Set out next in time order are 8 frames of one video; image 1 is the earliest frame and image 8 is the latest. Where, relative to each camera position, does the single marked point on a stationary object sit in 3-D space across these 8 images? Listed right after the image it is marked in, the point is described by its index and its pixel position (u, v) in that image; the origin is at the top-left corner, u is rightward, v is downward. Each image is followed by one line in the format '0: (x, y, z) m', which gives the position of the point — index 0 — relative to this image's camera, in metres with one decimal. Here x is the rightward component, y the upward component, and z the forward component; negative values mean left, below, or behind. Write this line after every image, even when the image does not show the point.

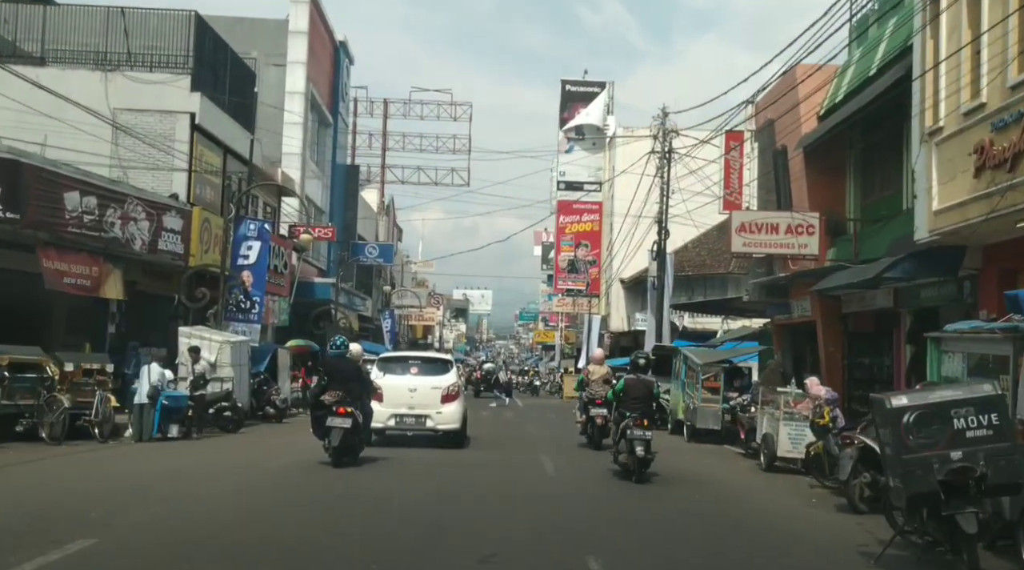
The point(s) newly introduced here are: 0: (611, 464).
0: (+1.7, -3.1, +18.5) m
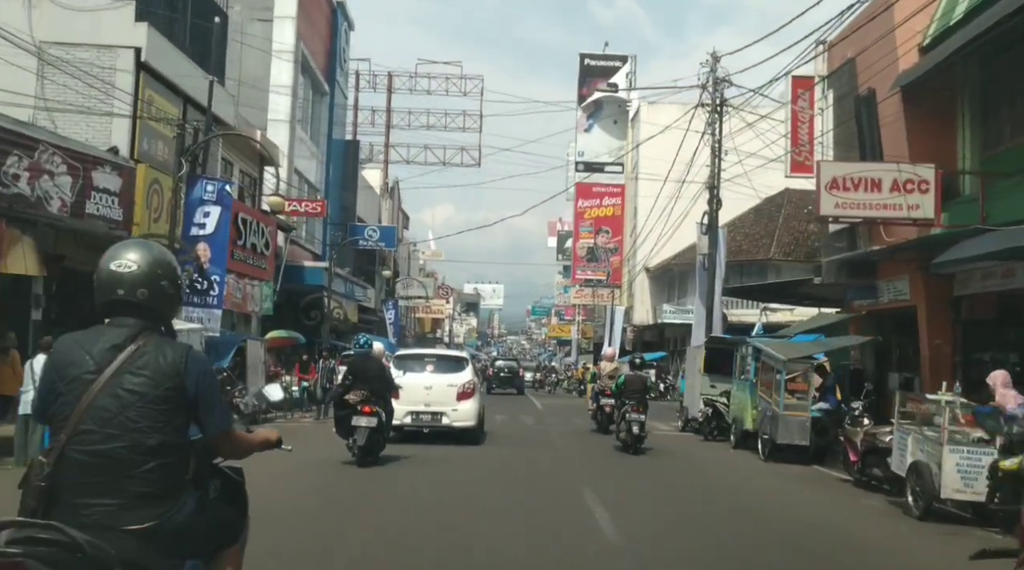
0: (+2.1, -2.7, +13.6) m
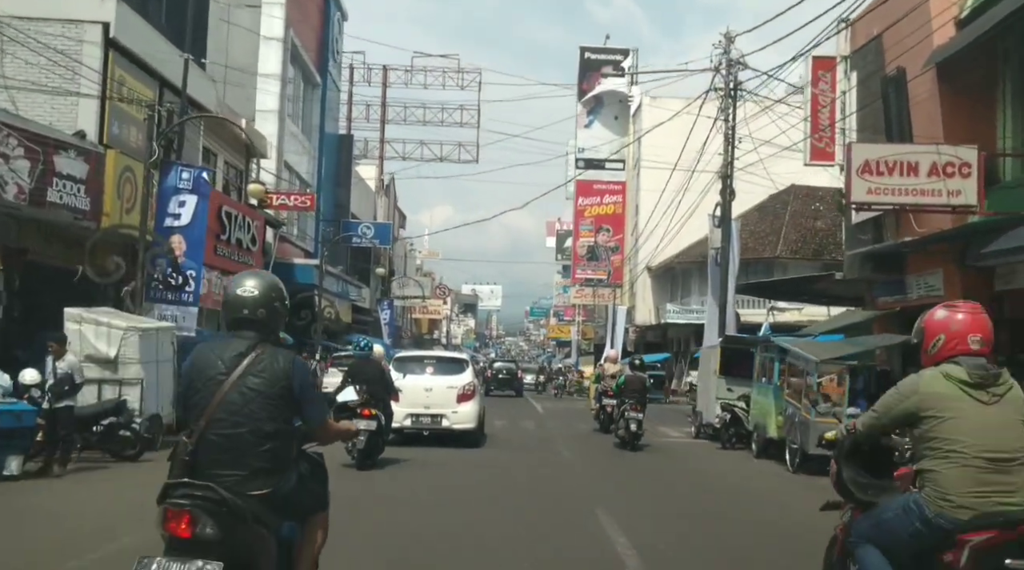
0: (+2.1, -2.6, +12.1) m
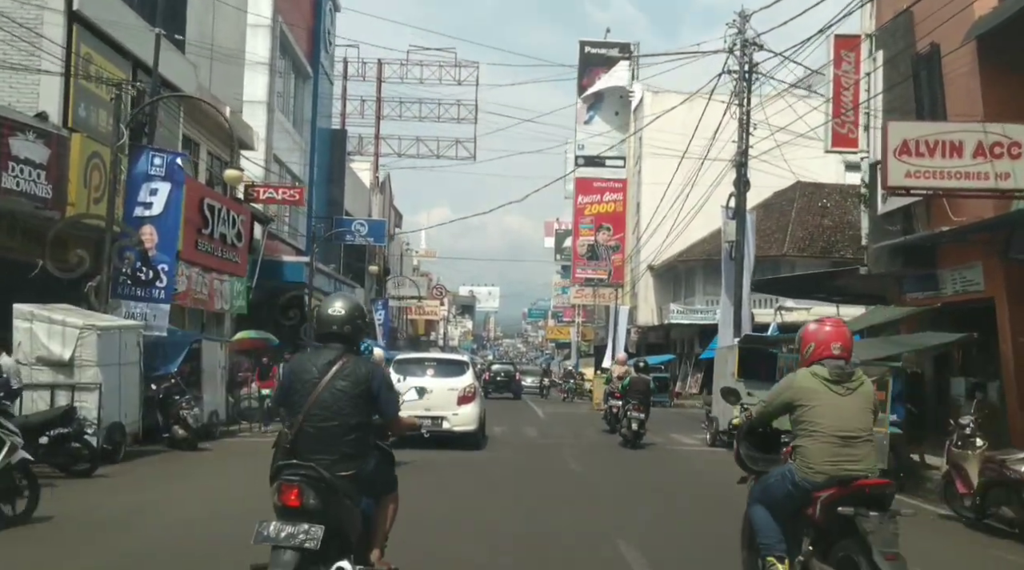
0: (+2.1, -2.5, +10.6) m
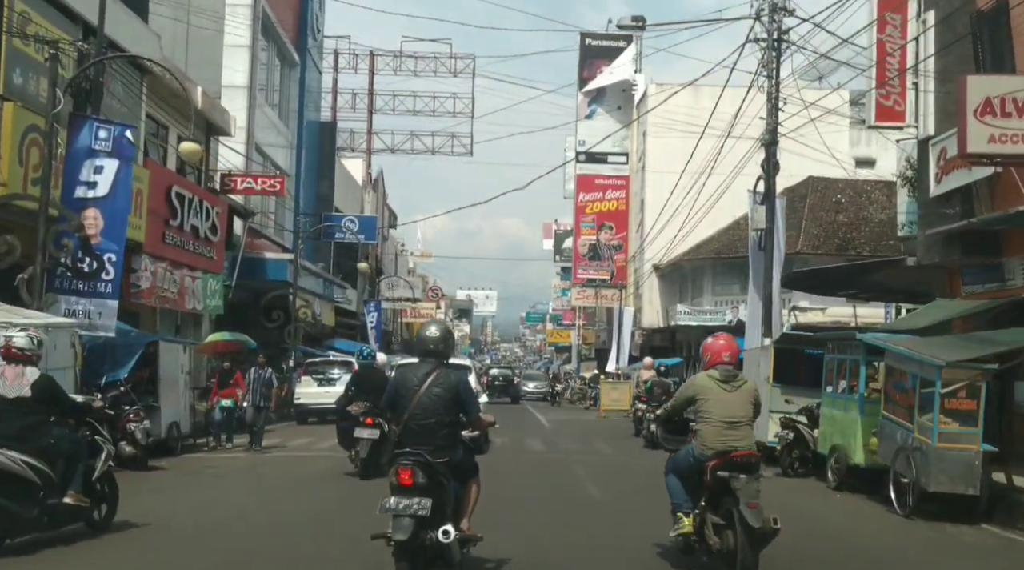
0: (+2.2, -2.3, +8.2) m
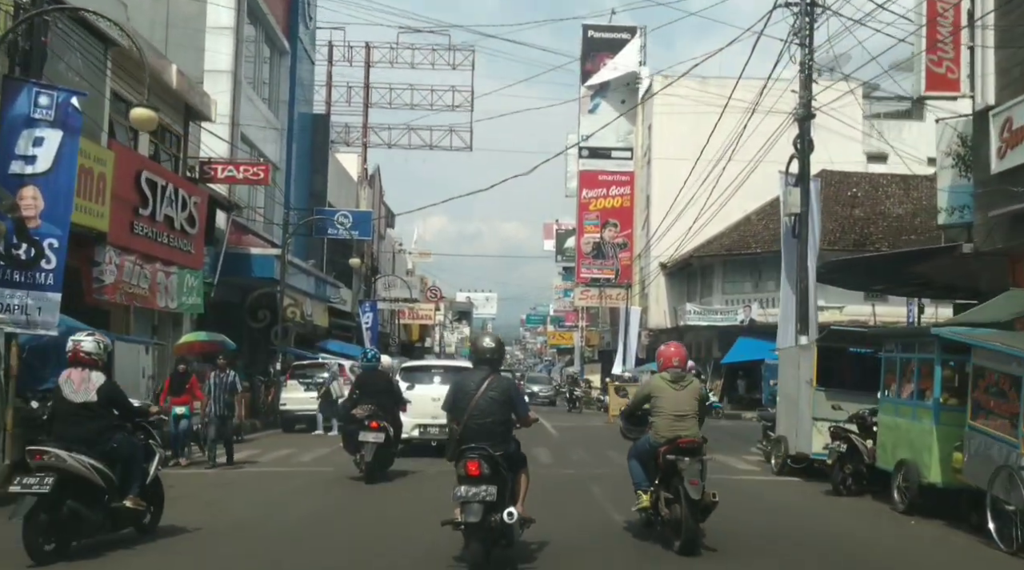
0: (+2.3, -2.2, +6.2) m
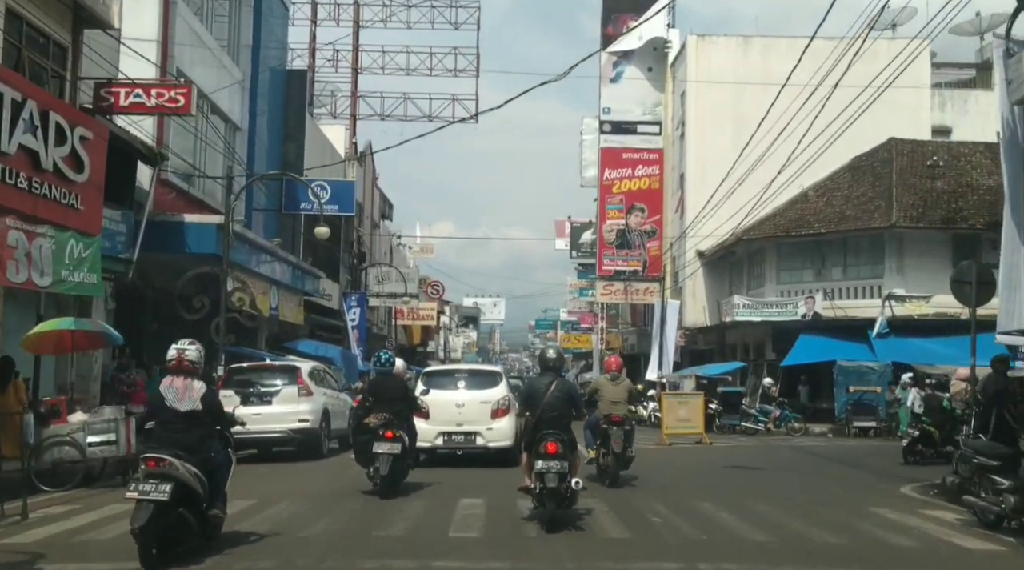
0: (+2.5, -1.5, -0.9) m
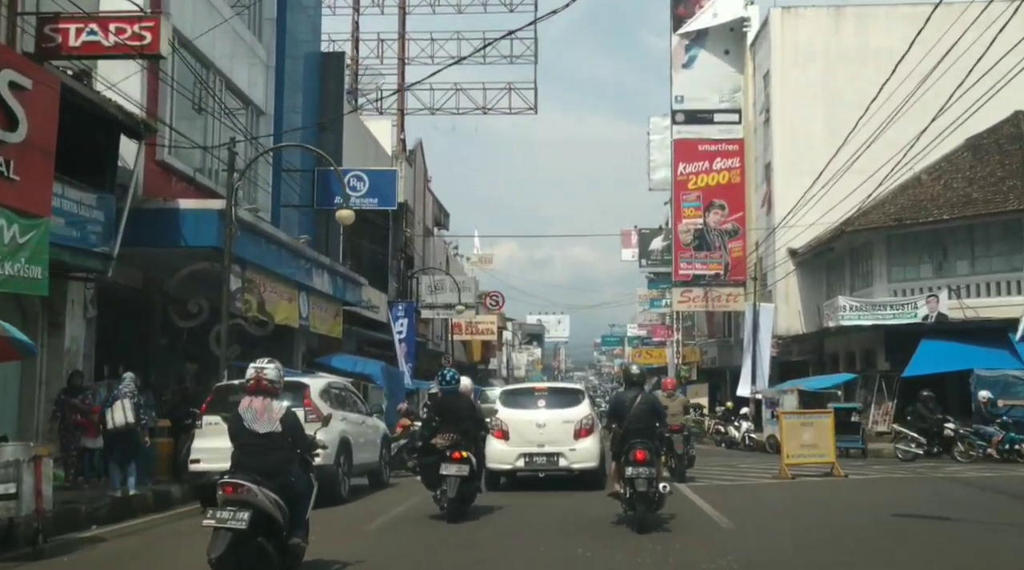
0: (+2.4, -1.0, -5.6) m
